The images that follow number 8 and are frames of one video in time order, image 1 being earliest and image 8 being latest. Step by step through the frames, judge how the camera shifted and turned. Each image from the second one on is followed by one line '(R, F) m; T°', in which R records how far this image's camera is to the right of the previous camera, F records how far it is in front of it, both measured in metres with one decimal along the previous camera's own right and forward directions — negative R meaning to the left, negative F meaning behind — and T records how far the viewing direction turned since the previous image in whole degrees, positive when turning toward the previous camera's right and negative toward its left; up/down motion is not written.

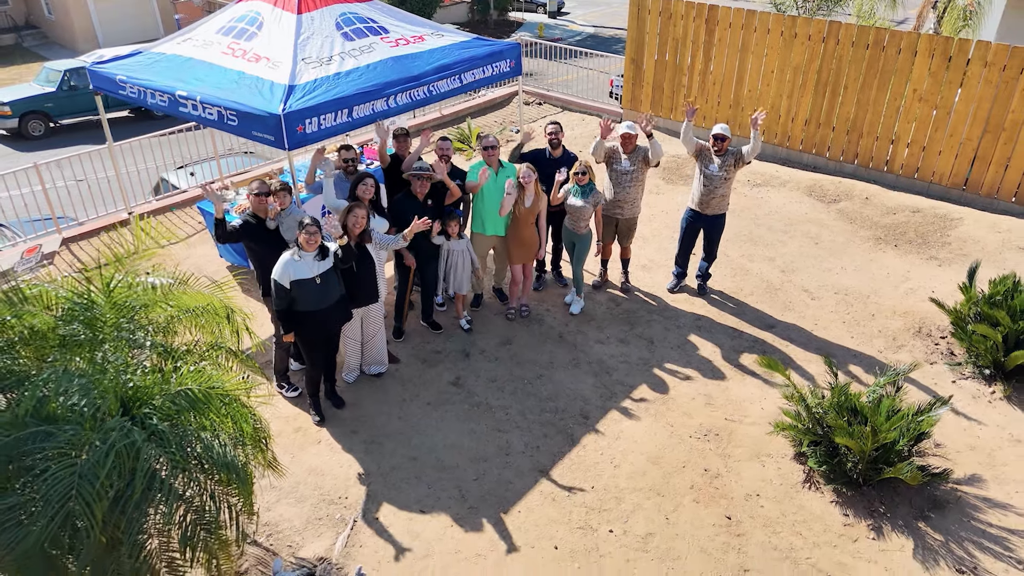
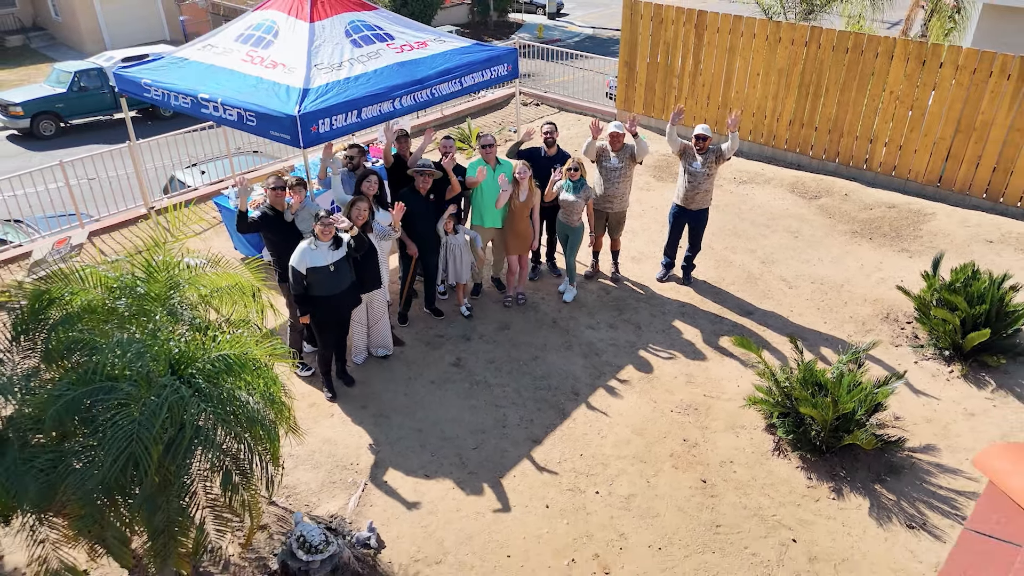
(0.0, -0.5) m; 0°
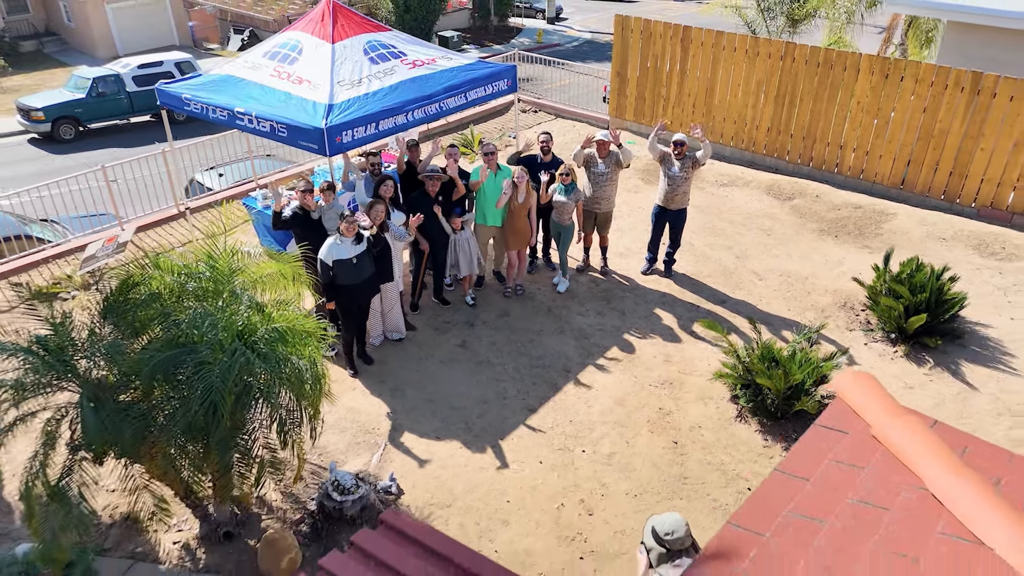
(0.0, -0.9) m; 0°
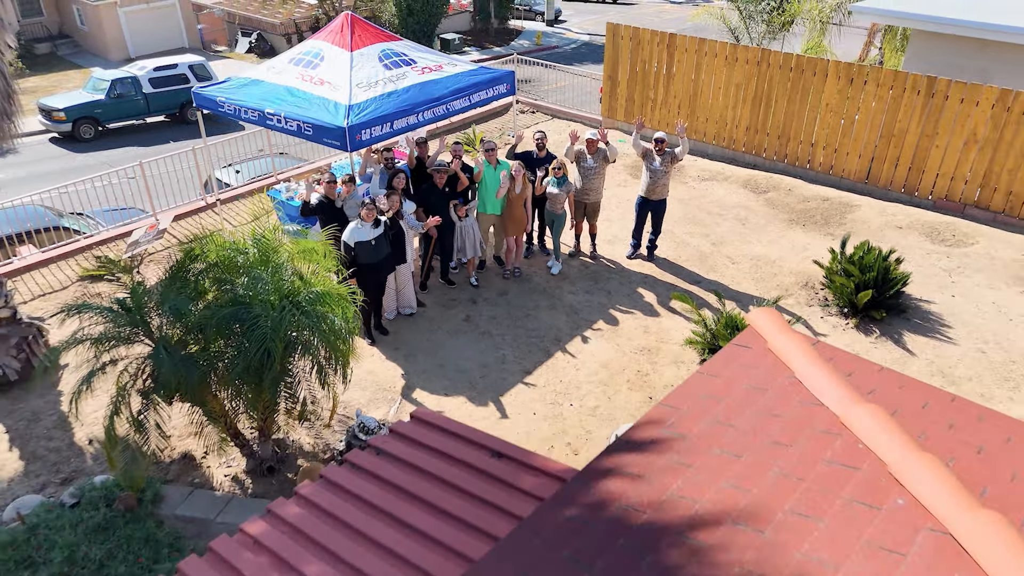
(0.0, -1.0) m; 0°
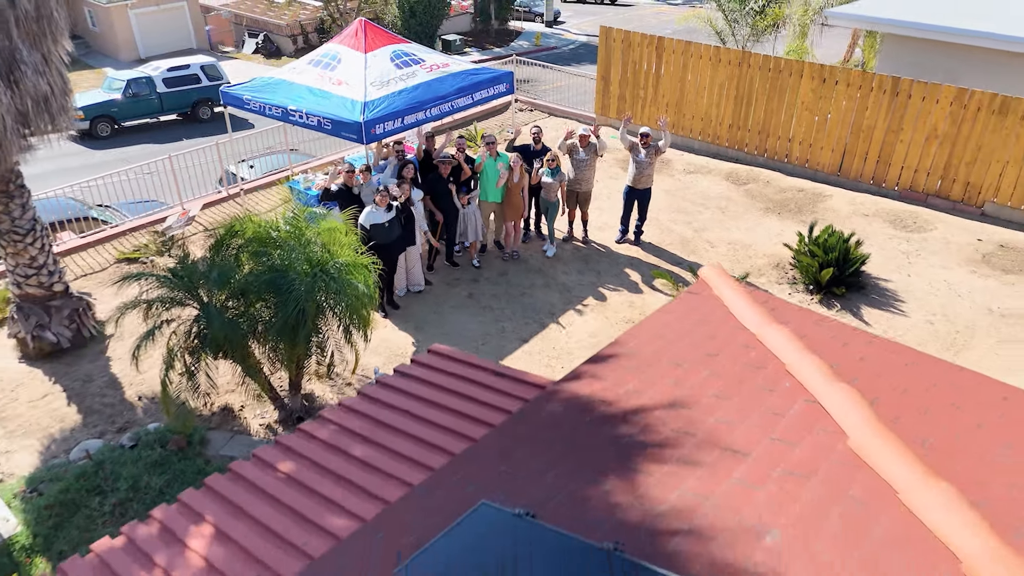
(0.0, -1.0) m; 0°
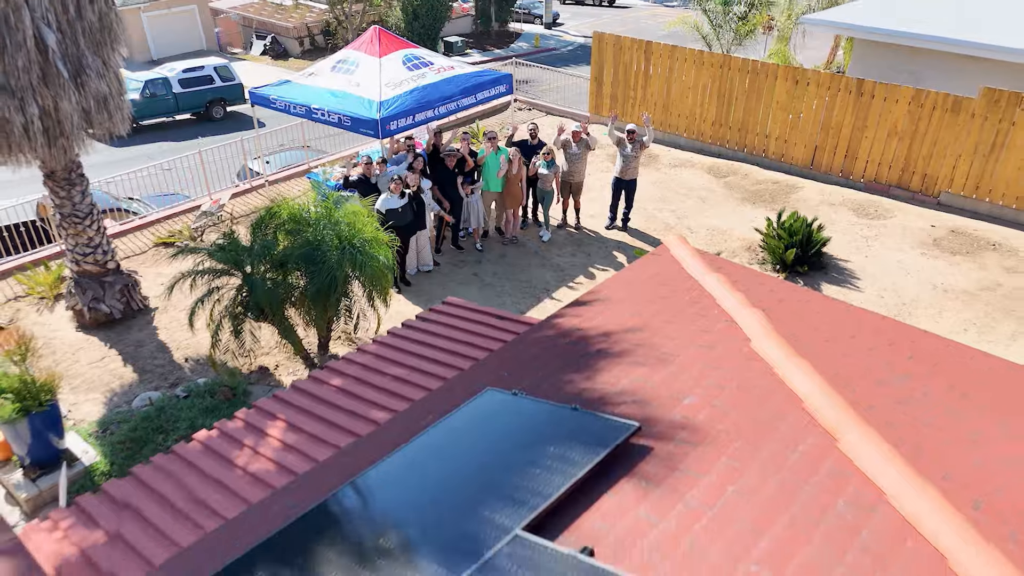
(0.0, -1.2) m; 0°
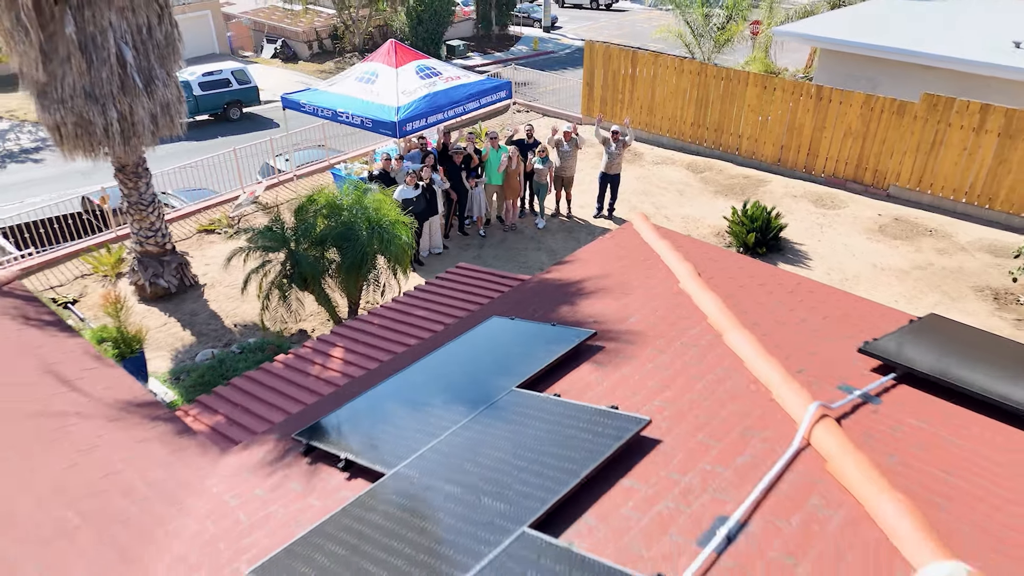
(0.0, -1.7) m; 0°
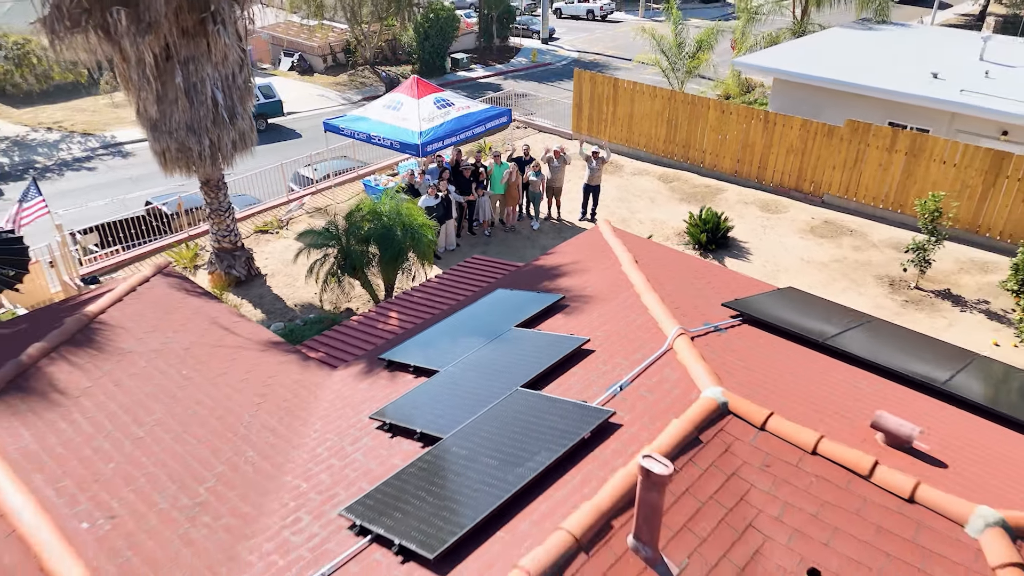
(0.0, -3.0) m; 0°
